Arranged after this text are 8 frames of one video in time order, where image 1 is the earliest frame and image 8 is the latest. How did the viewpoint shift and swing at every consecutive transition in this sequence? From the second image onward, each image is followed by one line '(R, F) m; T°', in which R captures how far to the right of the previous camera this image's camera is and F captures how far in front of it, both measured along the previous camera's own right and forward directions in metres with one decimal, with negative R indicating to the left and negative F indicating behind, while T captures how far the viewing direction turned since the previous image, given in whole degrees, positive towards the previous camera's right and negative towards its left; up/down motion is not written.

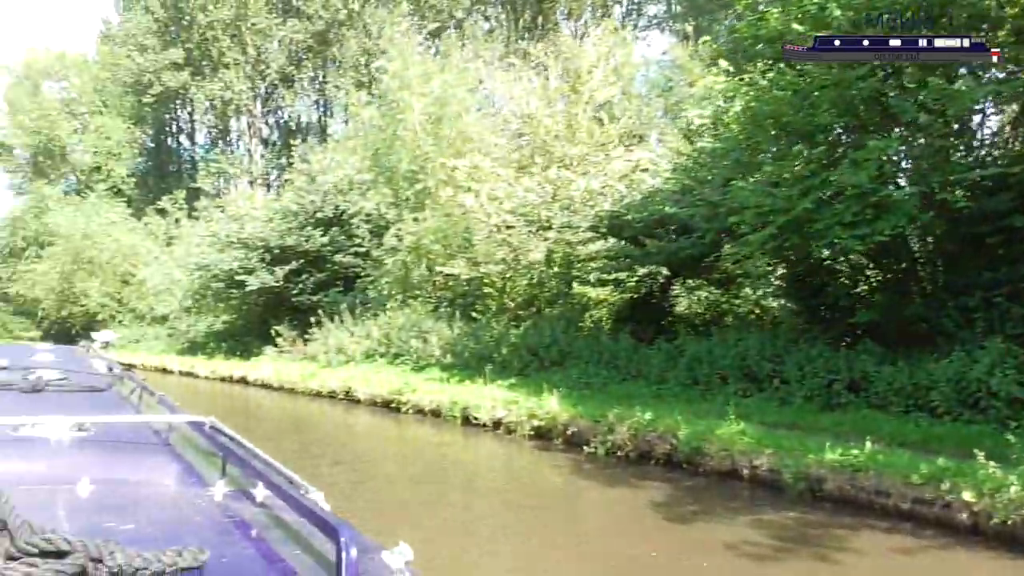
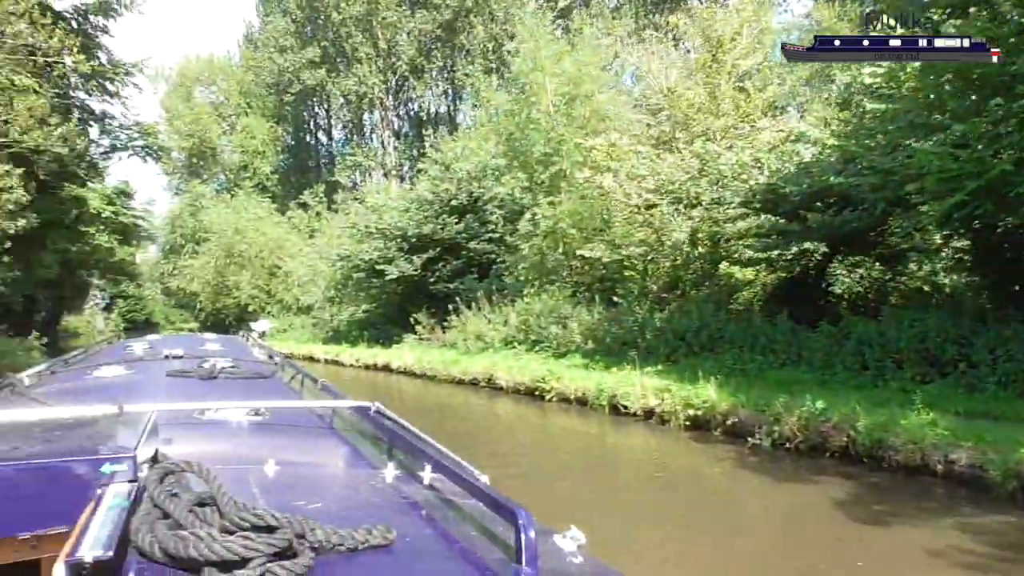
(-0.4, +0.3) m; -9°
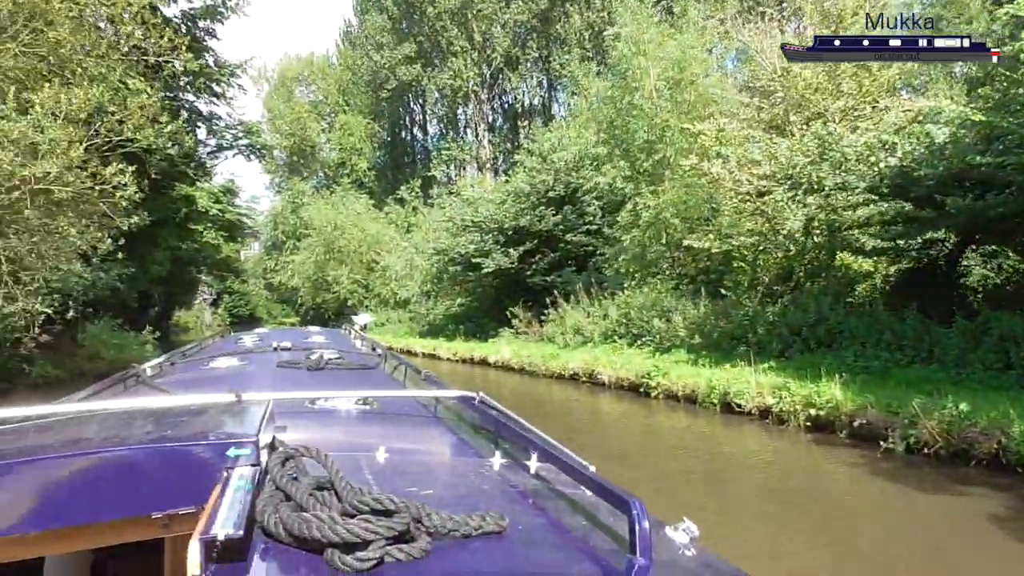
(-0.2, +0.3) m; -7°
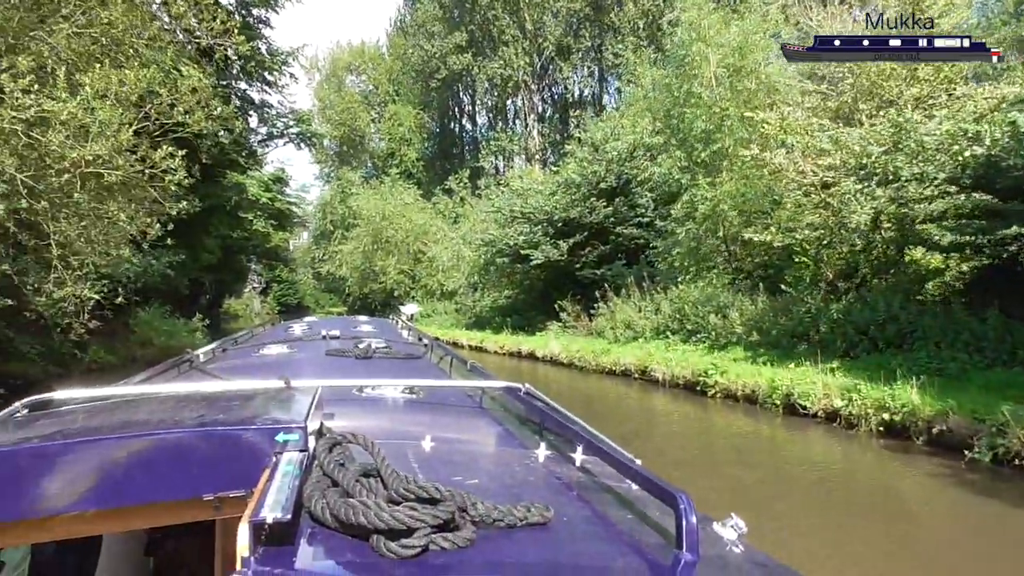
(-0.1, +0.3) m; -3°
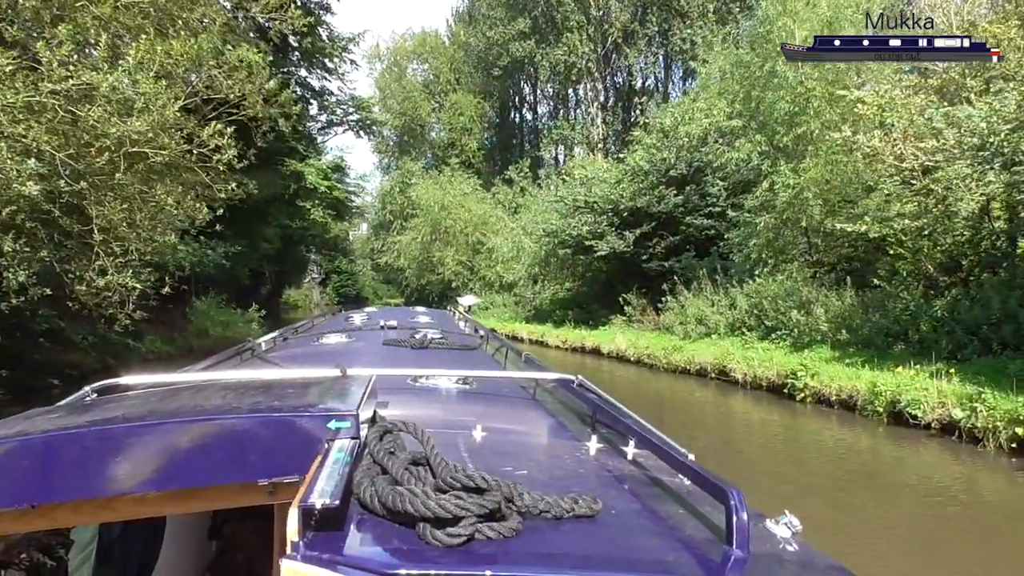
(-0.1, +0.6) m; -4°
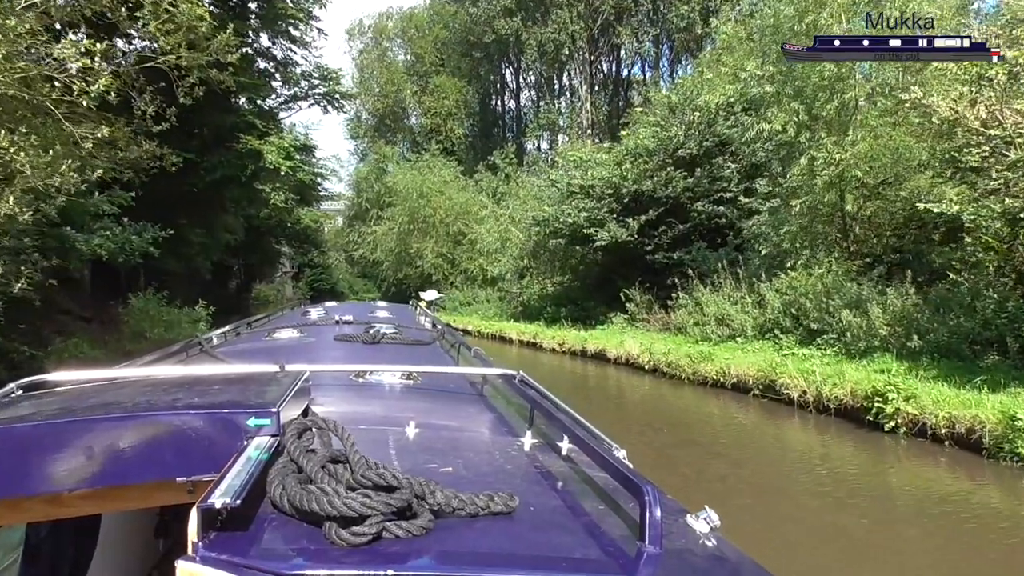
(-0.2, +1.9) m; +2°
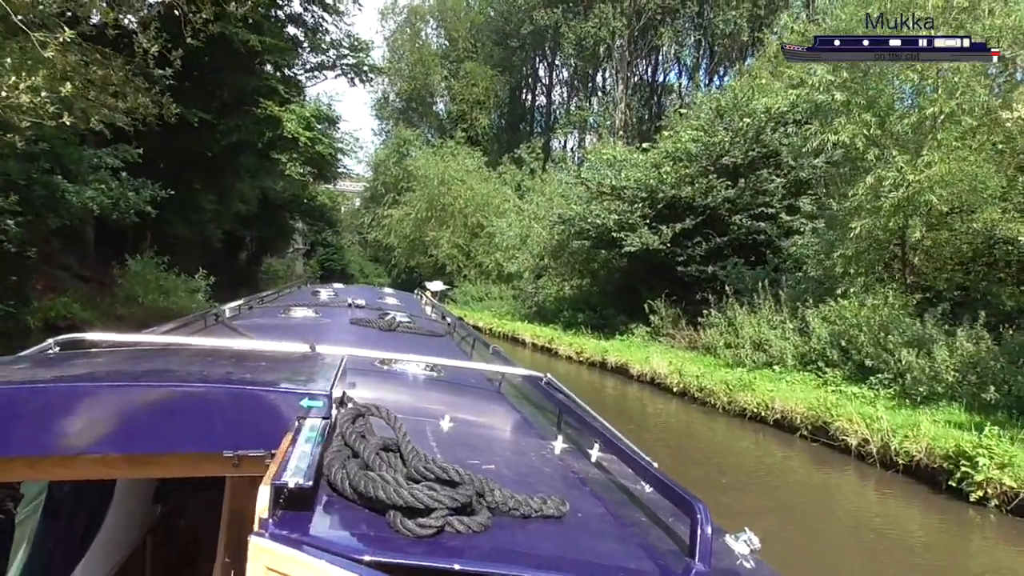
(-0.2, +0.9) m; -1°
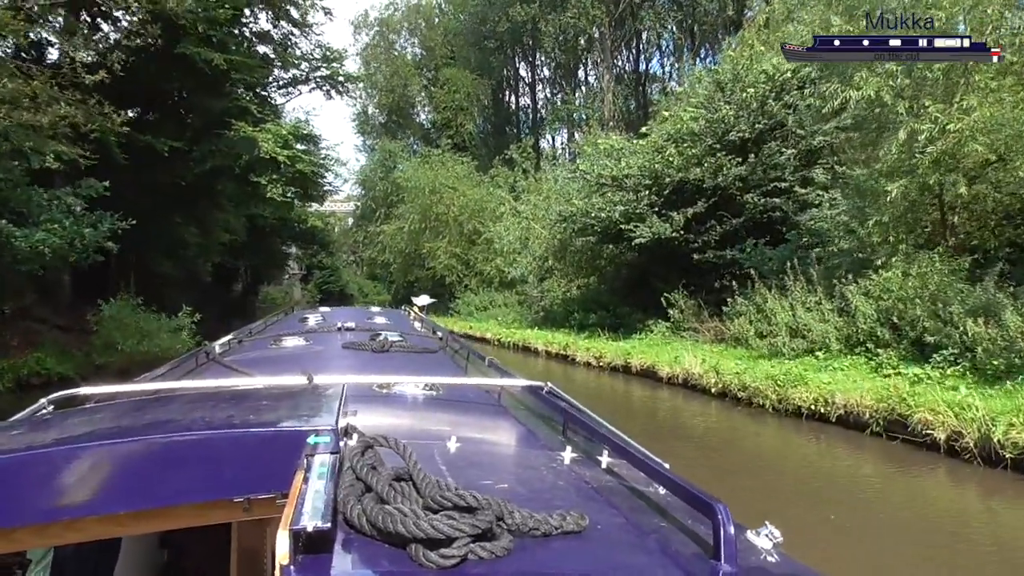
(-0.1, +0.9) m; 0°
